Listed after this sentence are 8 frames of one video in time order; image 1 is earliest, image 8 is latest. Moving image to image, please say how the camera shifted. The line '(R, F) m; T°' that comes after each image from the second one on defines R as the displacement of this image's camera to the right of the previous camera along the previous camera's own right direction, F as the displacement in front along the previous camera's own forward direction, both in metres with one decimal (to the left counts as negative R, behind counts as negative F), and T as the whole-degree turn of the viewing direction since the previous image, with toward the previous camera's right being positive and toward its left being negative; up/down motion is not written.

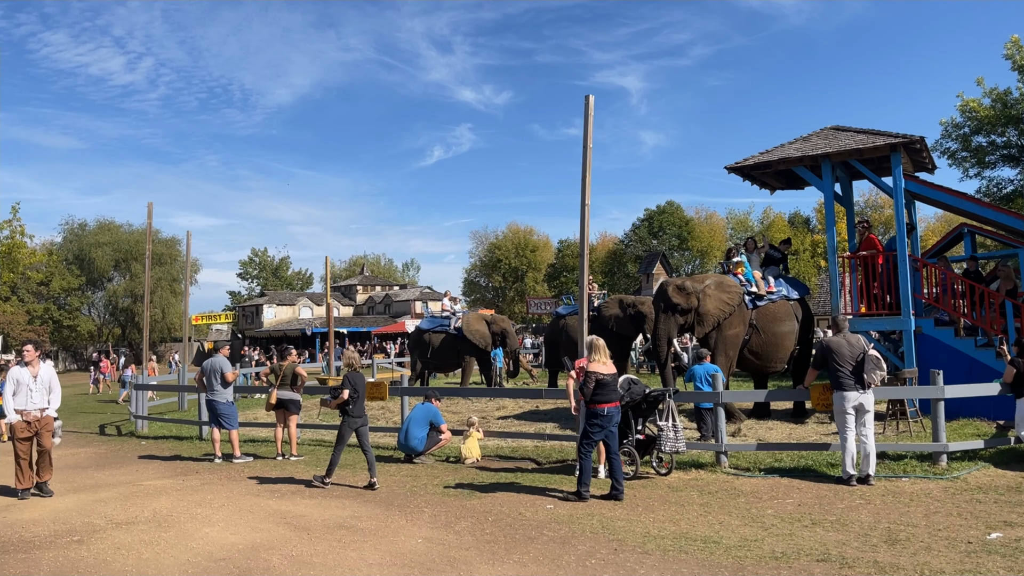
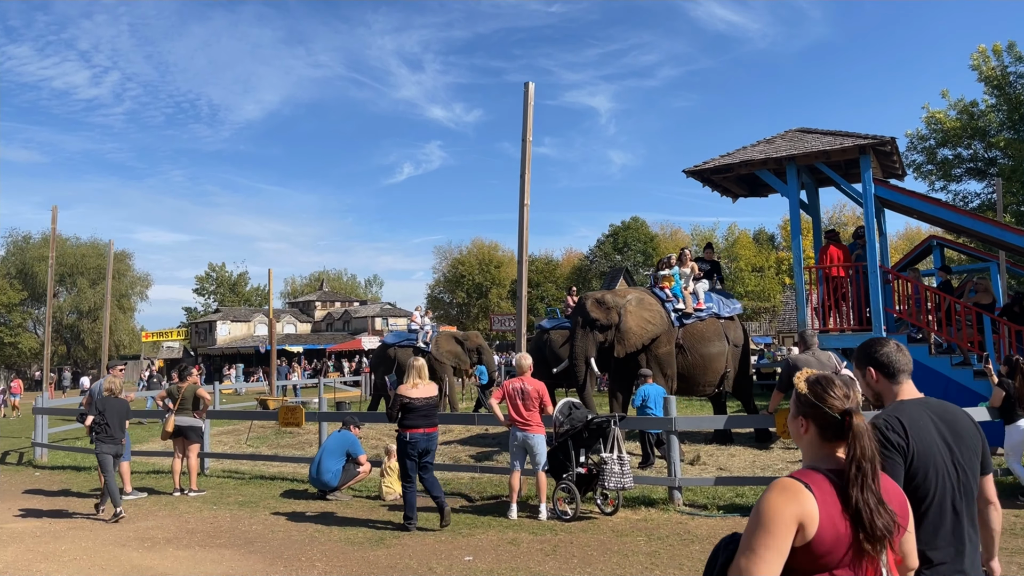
(+0.5, +1.2) m; +2°
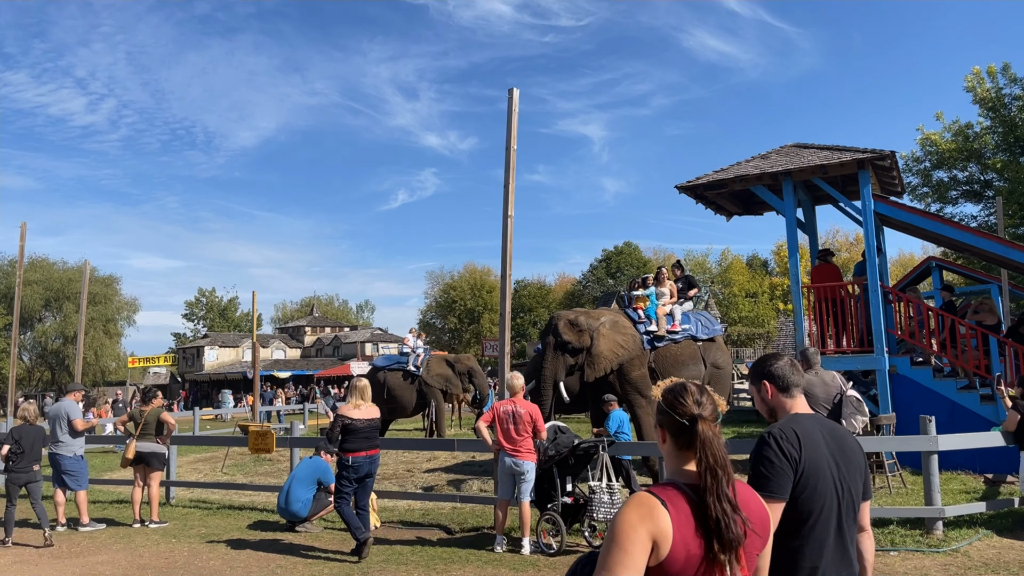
(+0.1, +0.5) m; 0°
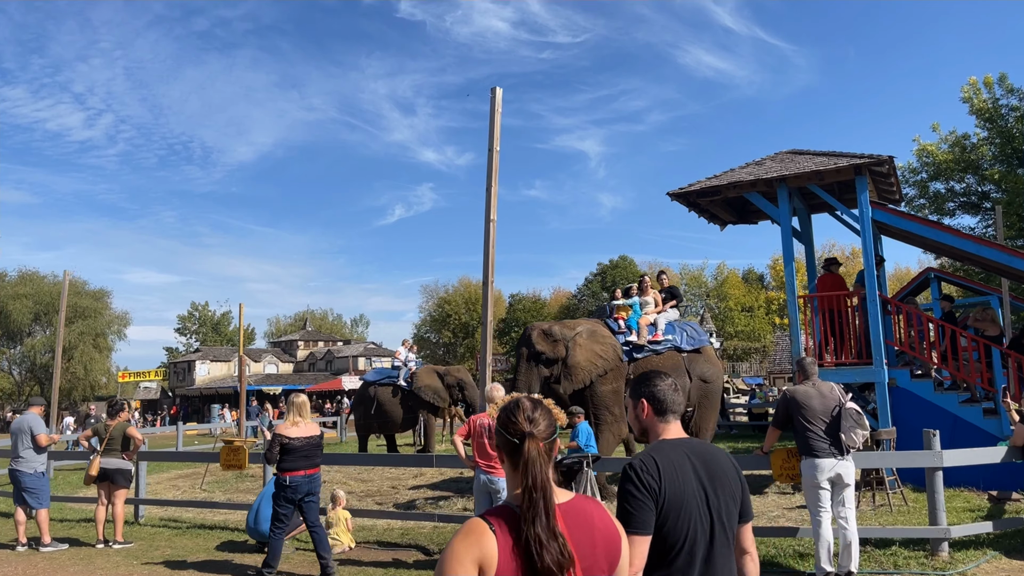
(+0.2, +0.4) m; 0°
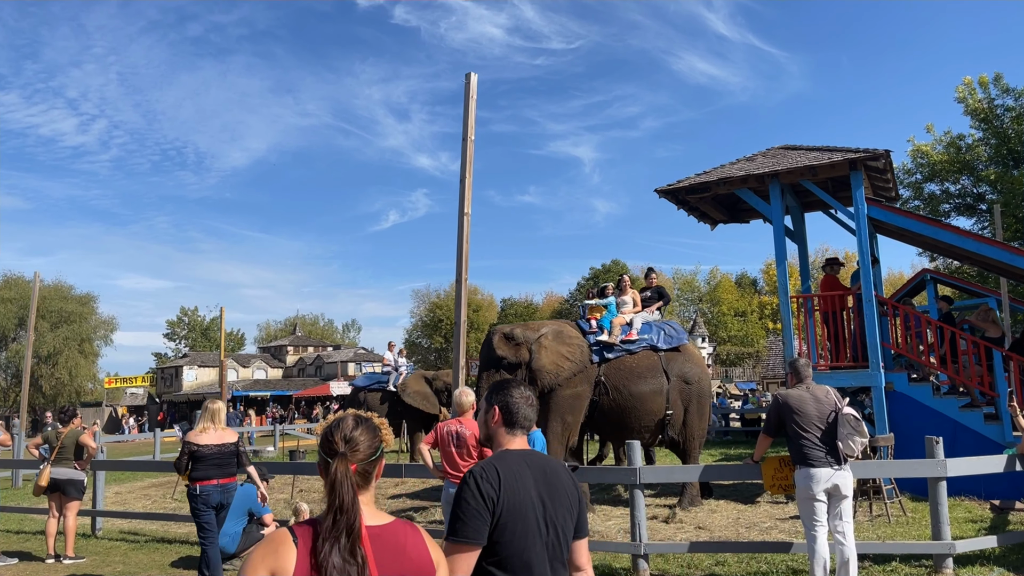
(+0.2, +0.5) m; 0°
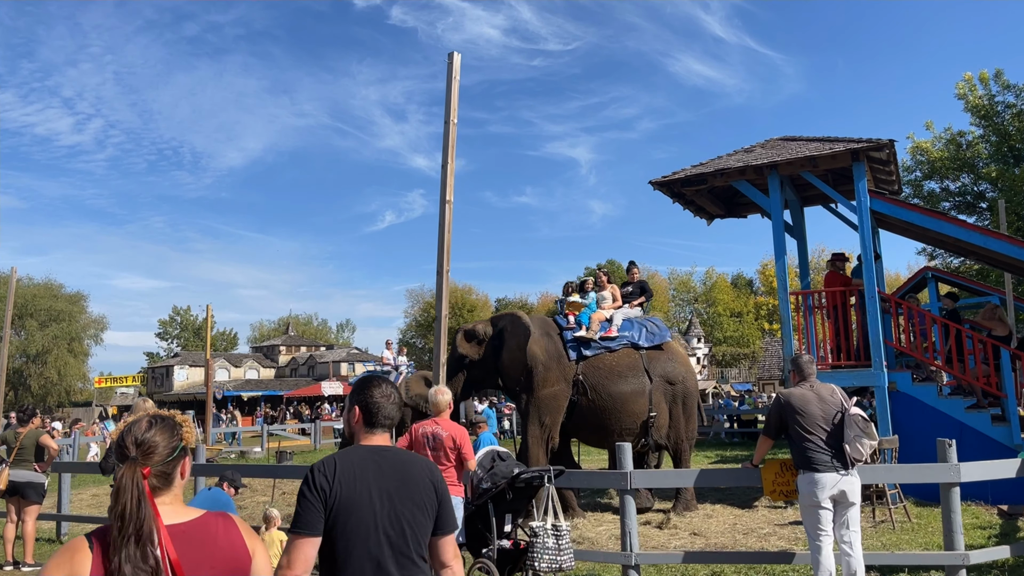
(+0.1, +0.4) m; 0°
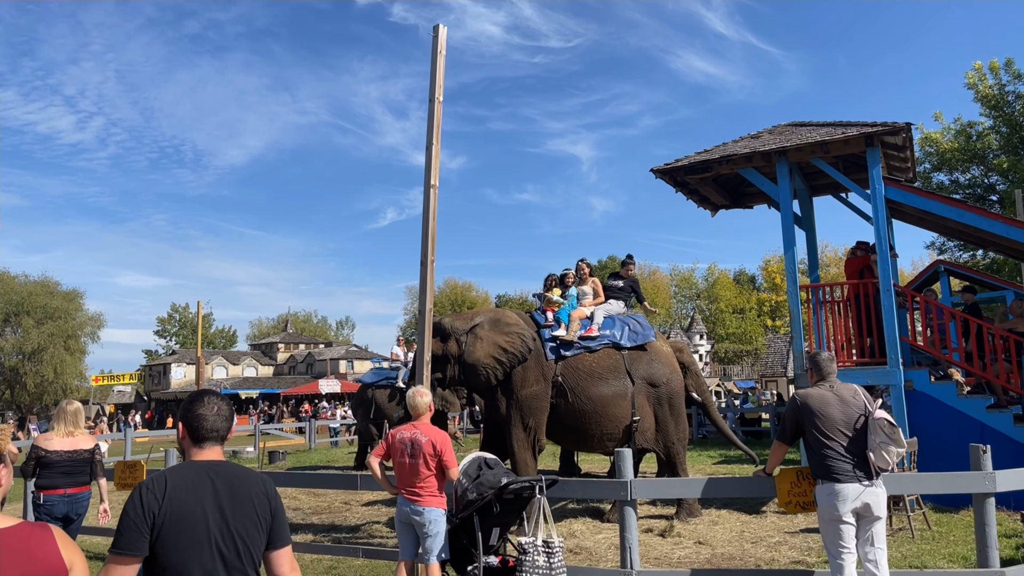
(+0.1, +0.5) m; 0°
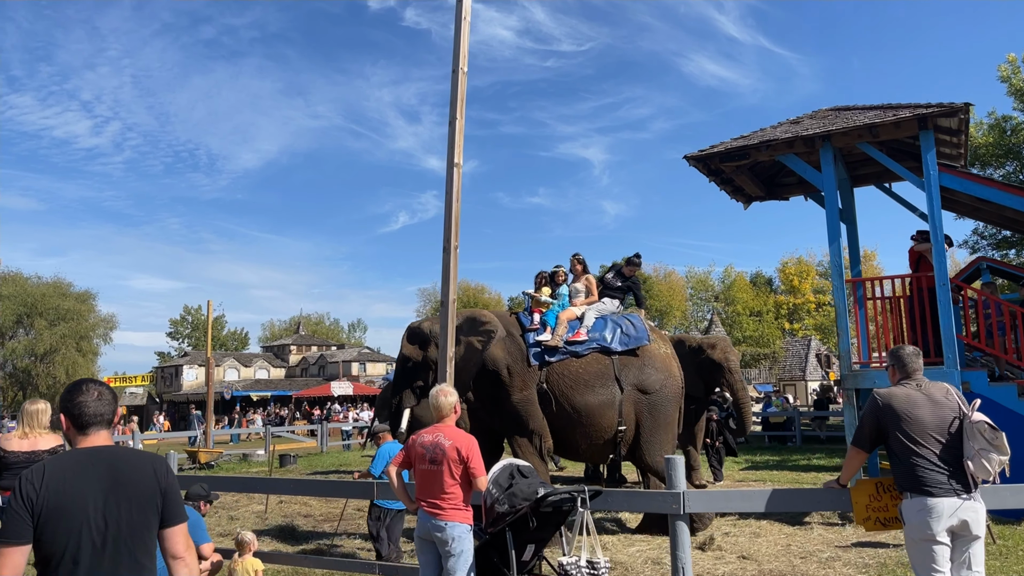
(-0.2, +0.6) m; -1°
